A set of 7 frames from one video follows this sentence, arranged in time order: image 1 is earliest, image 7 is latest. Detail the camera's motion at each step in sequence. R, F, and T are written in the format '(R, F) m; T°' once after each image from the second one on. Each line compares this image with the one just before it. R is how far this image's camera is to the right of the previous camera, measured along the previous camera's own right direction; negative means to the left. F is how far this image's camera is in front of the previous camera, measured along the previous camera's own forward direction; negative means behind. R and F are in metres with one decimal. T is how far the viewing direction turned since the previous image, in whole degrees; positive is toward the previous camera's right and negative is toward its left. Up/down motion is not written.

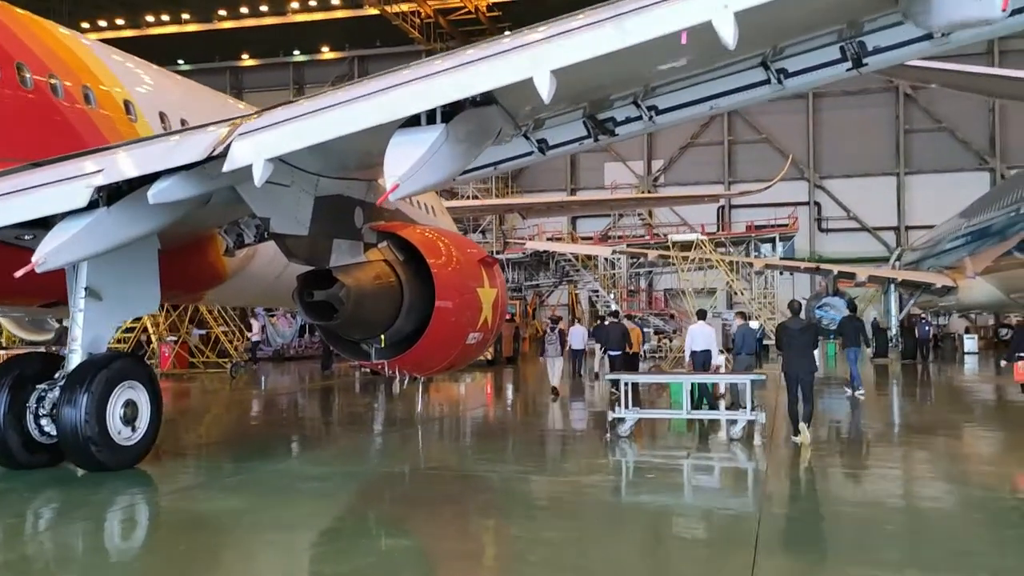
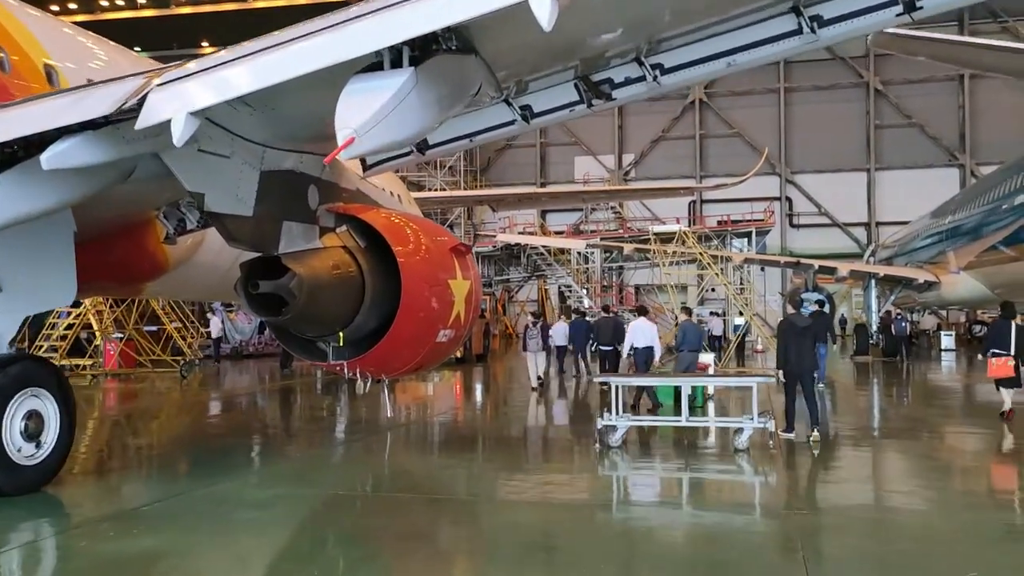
(-0.1, +0.6) m; +2°
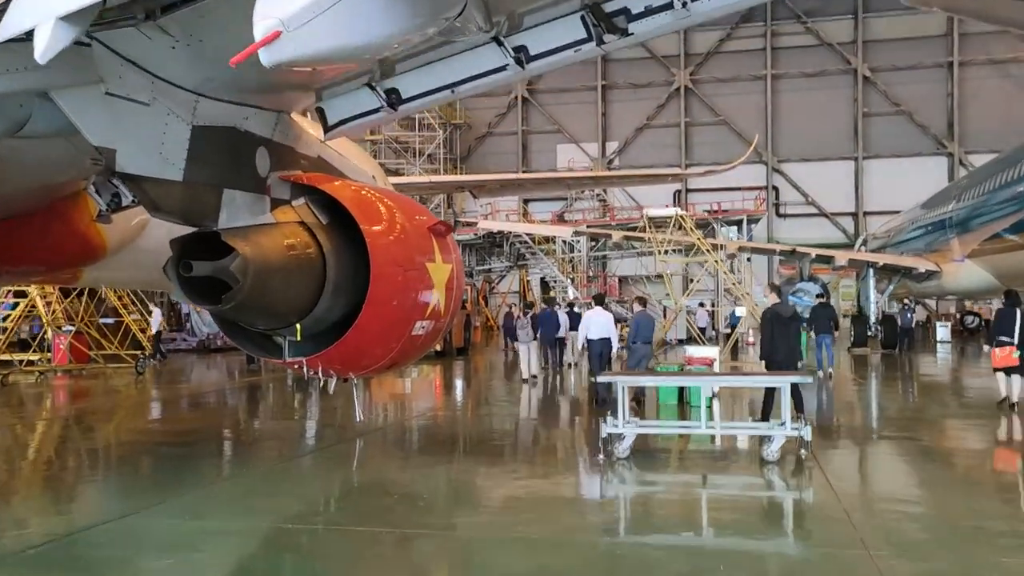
(0.0, +0.7) m; +2°
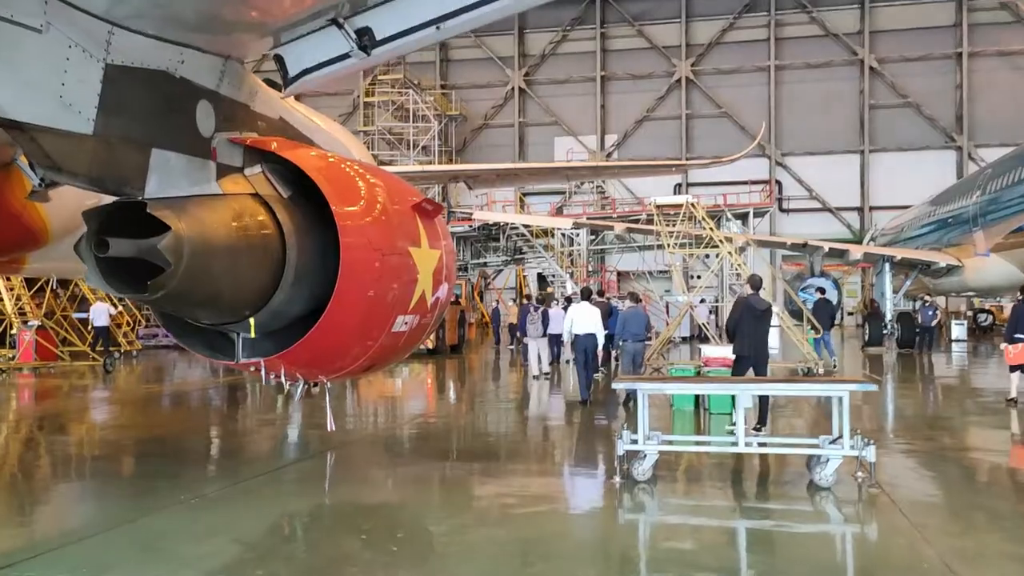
(0.0, +0.7) m; 0°
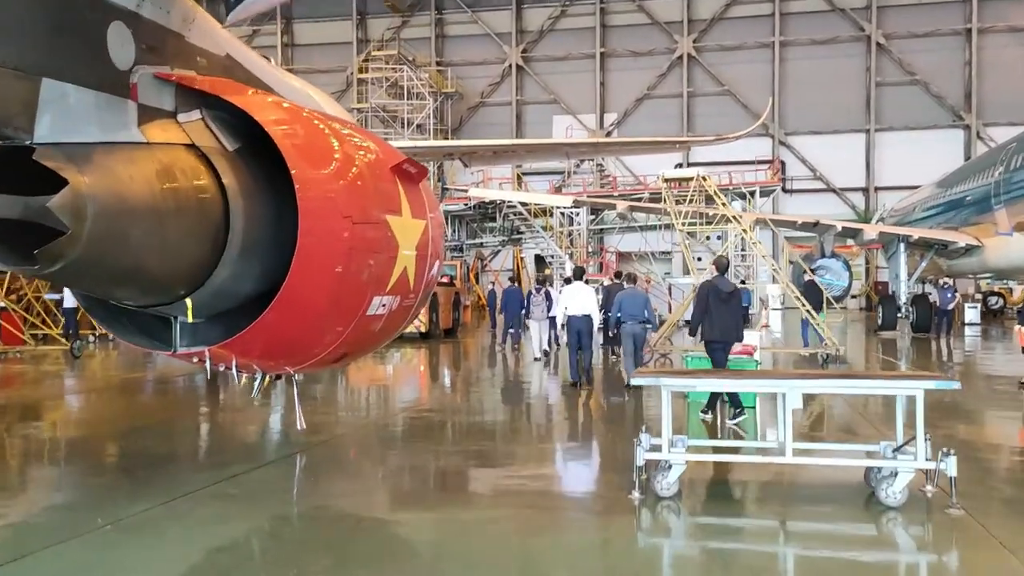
(0.0, +0.6) m; 0°
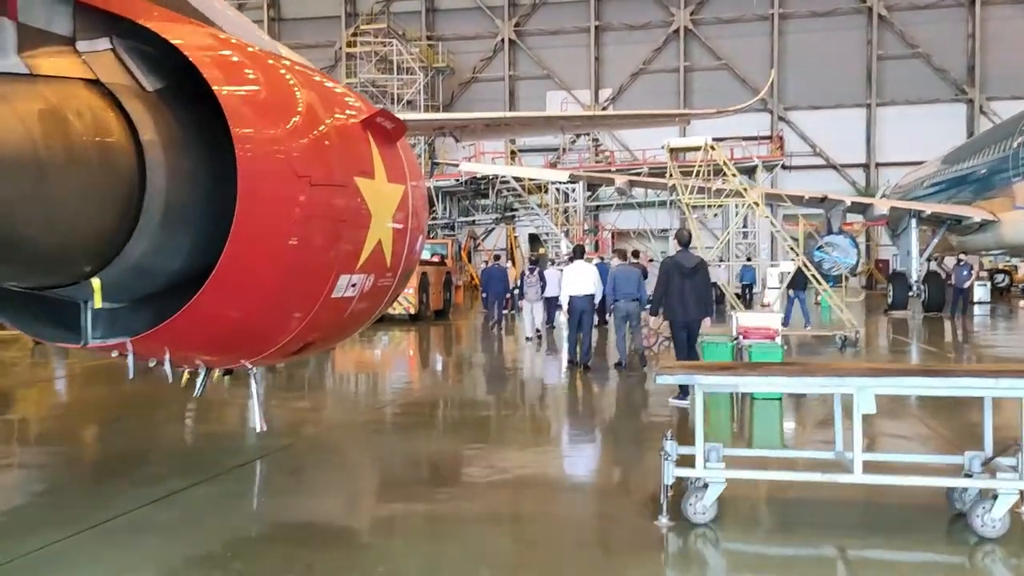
(0.0, +0.6) m; +1°
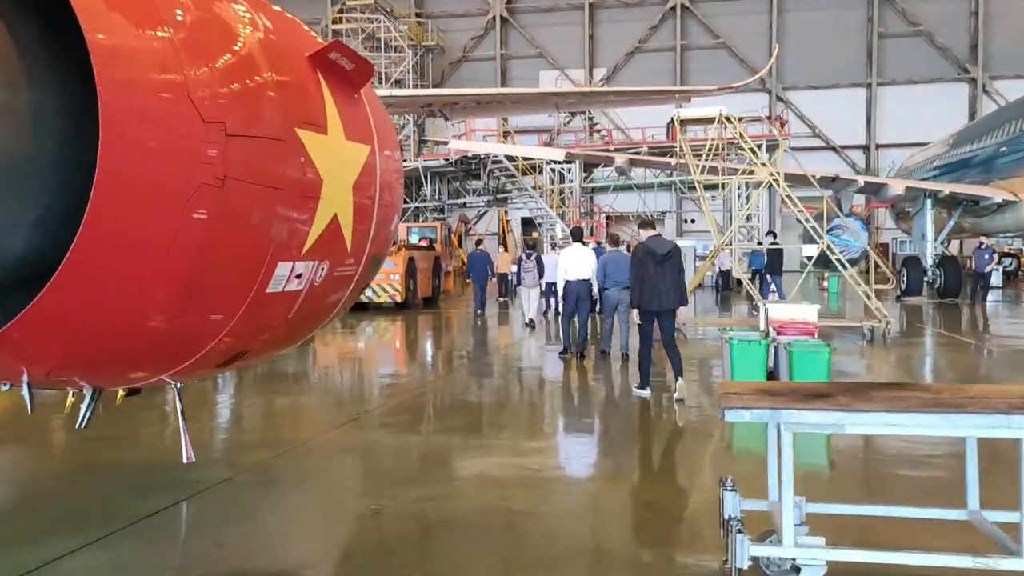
(0.0, +0.7) m; +1°
